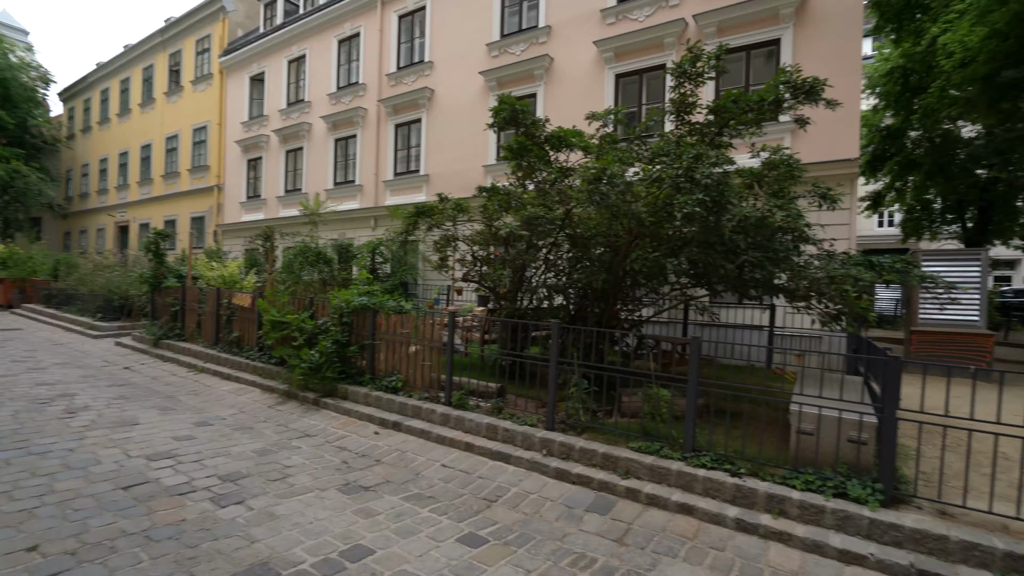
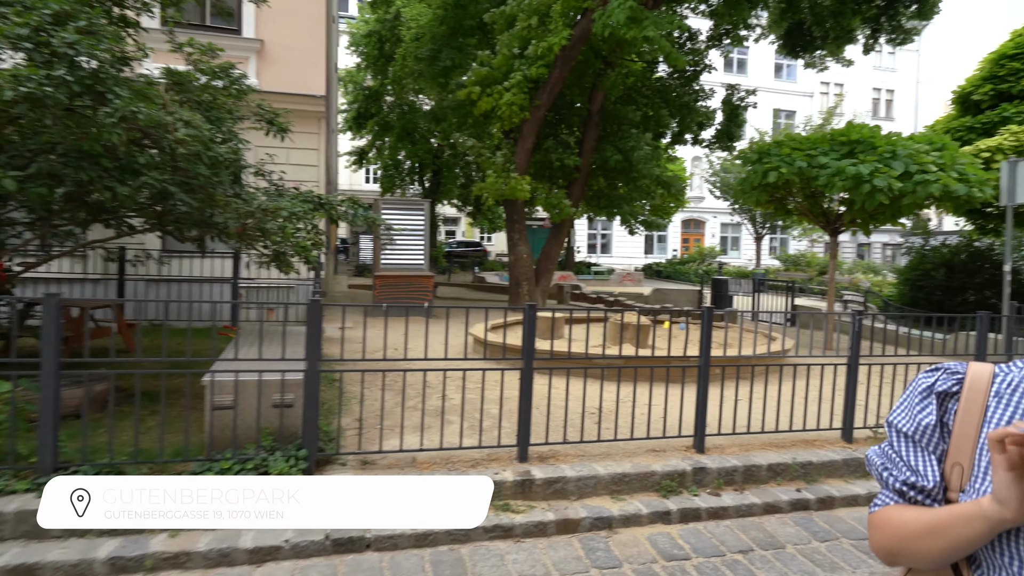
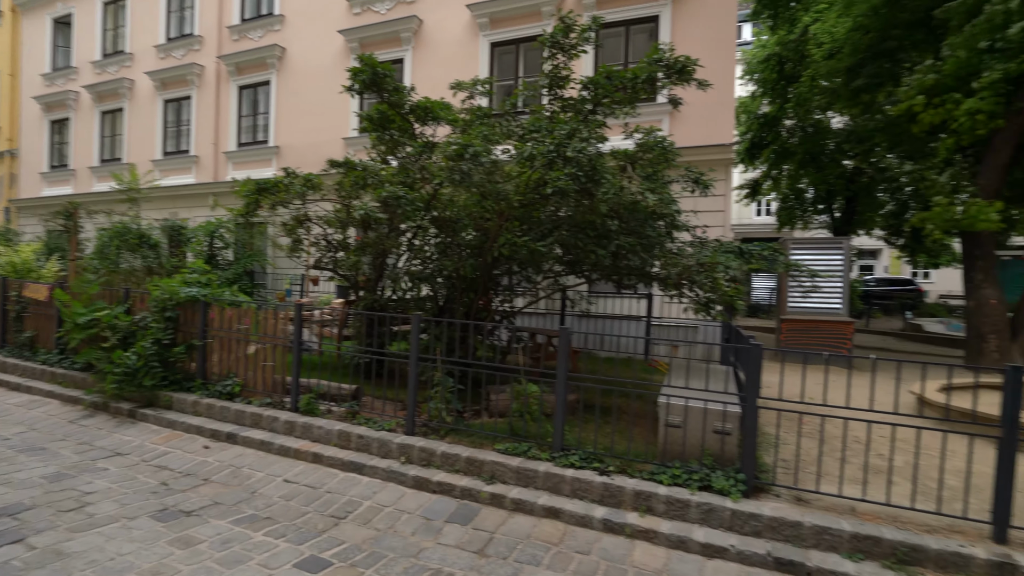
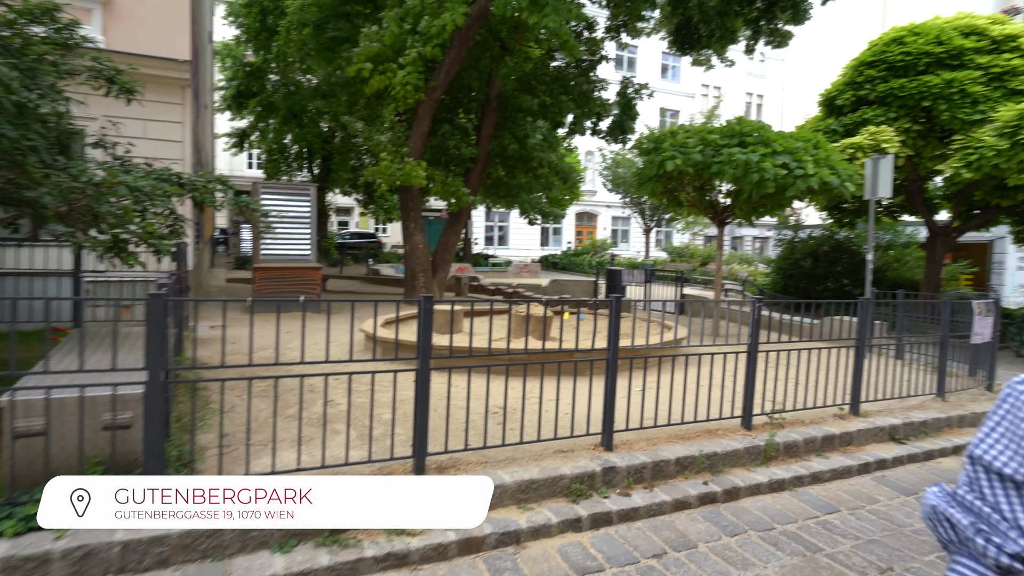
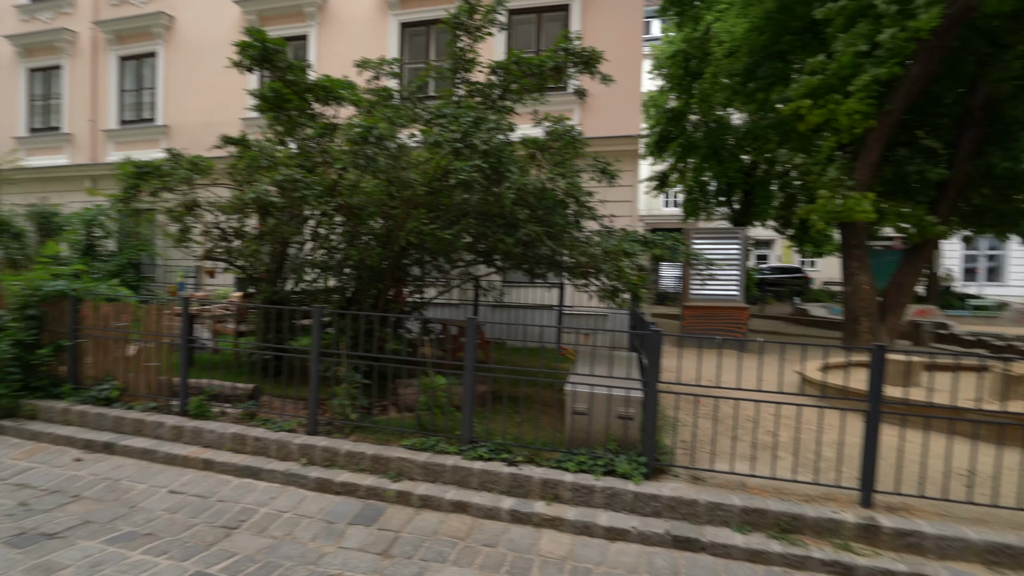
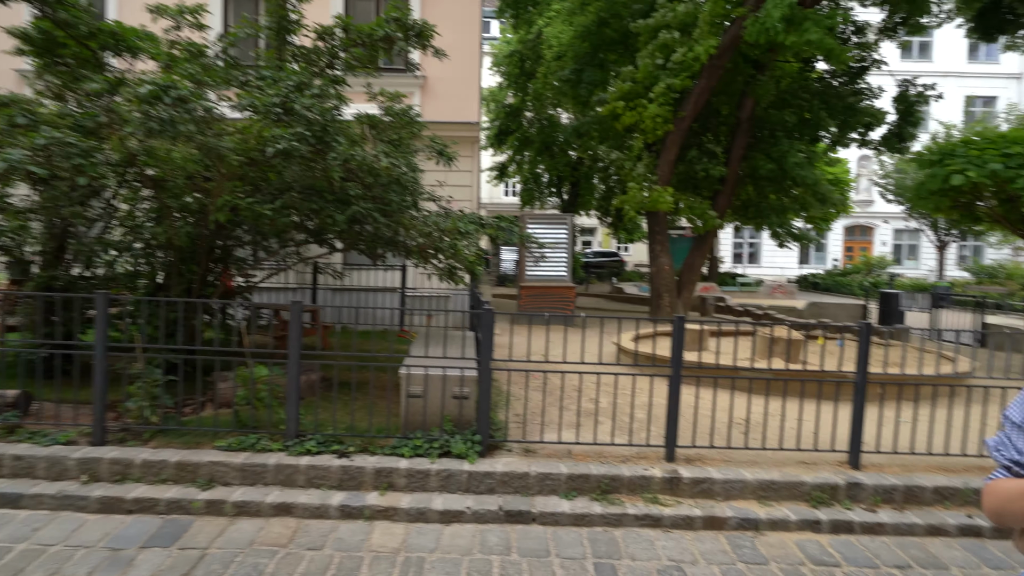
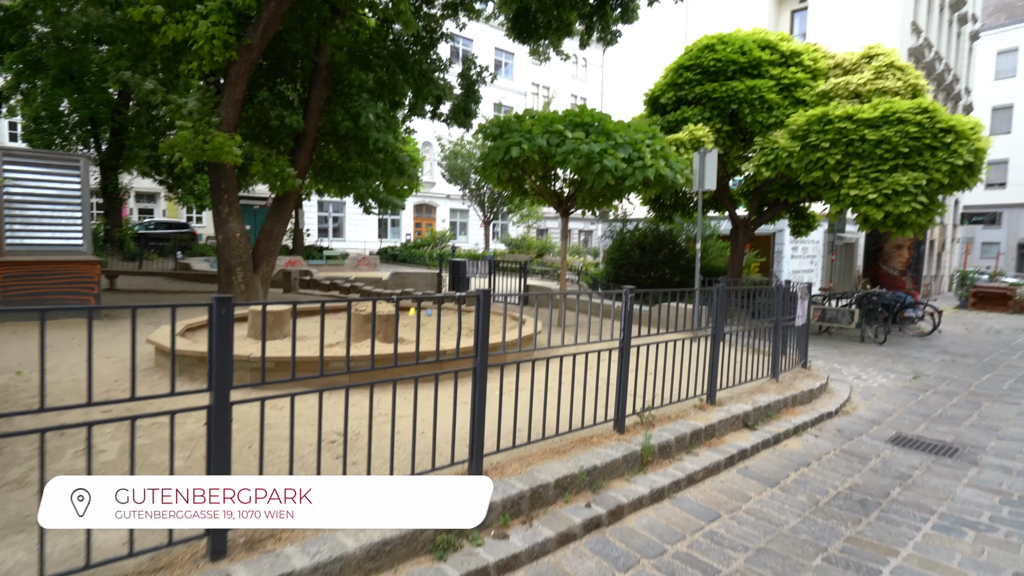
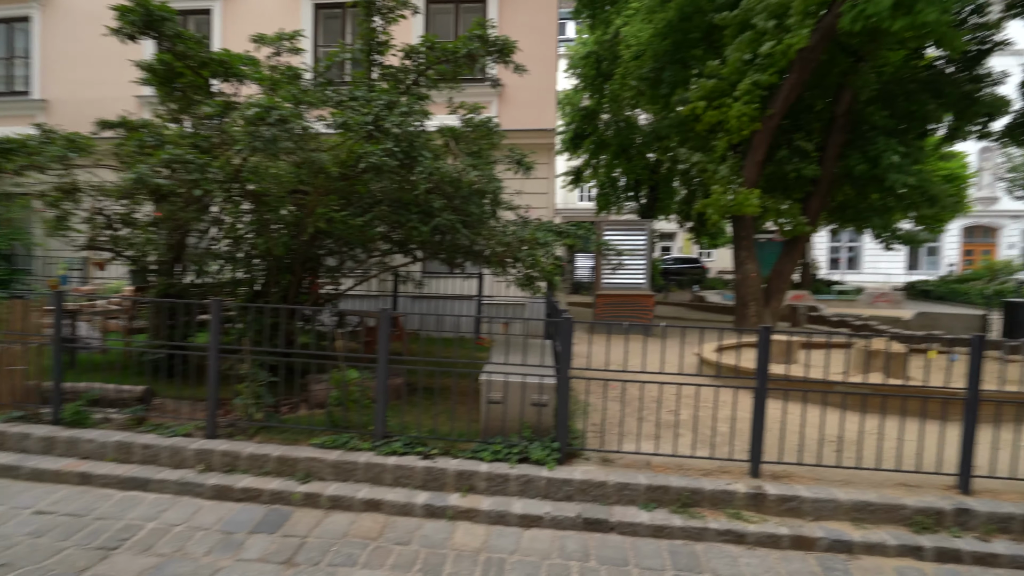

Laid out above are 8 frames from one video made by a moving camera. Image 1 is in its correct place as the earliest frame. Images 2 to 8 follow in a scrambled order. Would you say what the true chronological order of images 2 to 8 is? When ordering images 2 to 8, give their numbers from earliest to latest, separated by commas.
3, 5, 8, 6, 2, 4, 7
